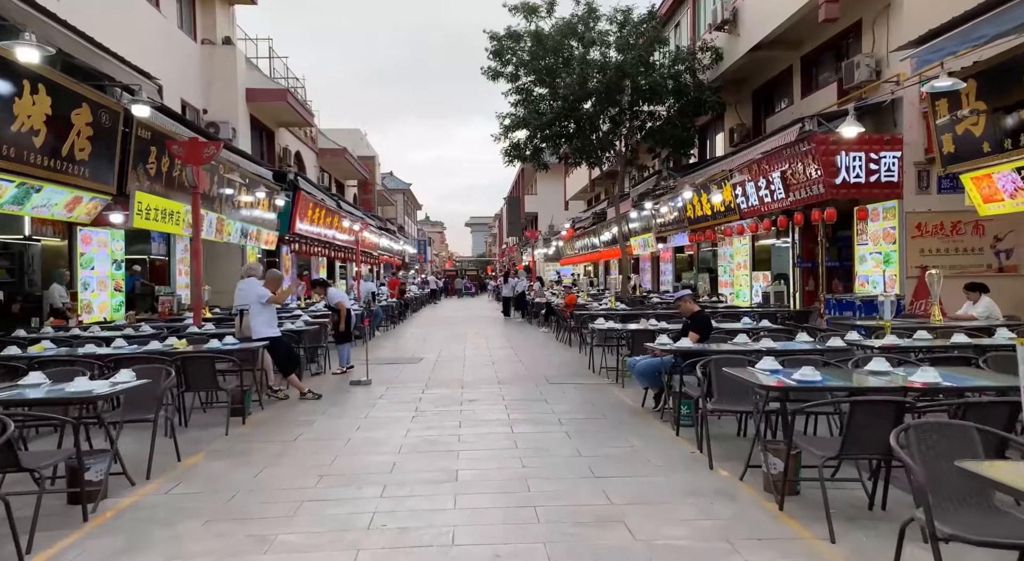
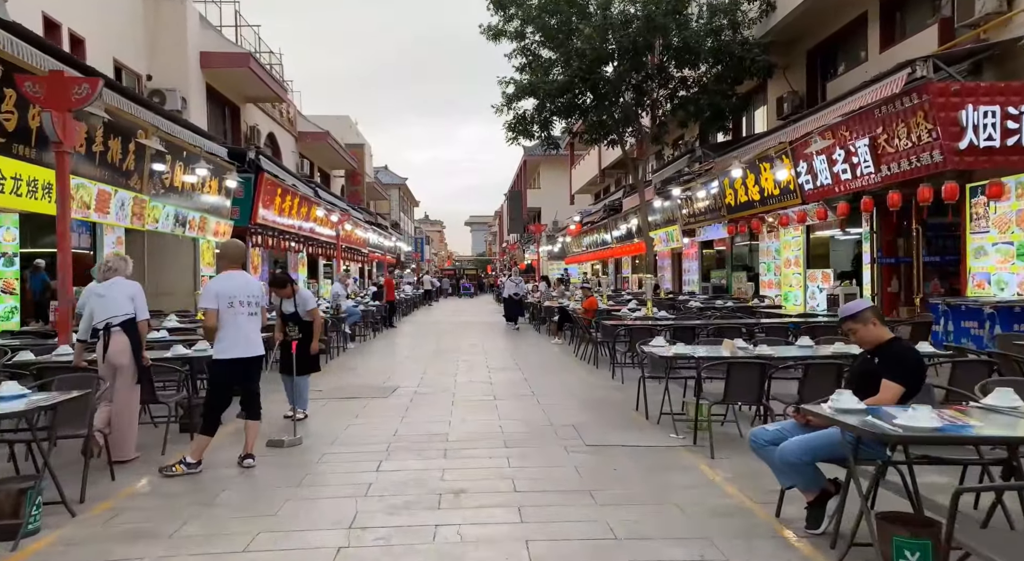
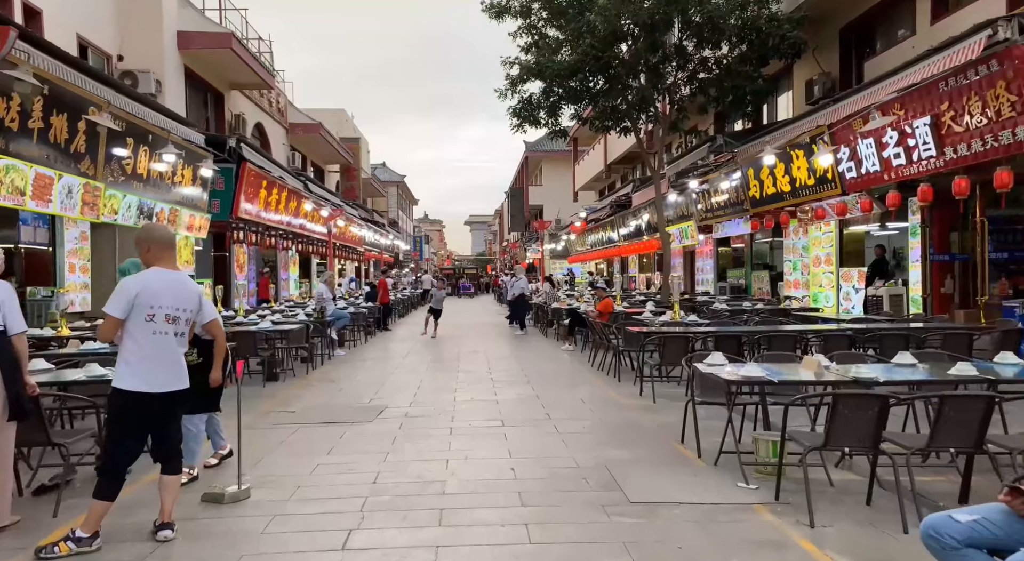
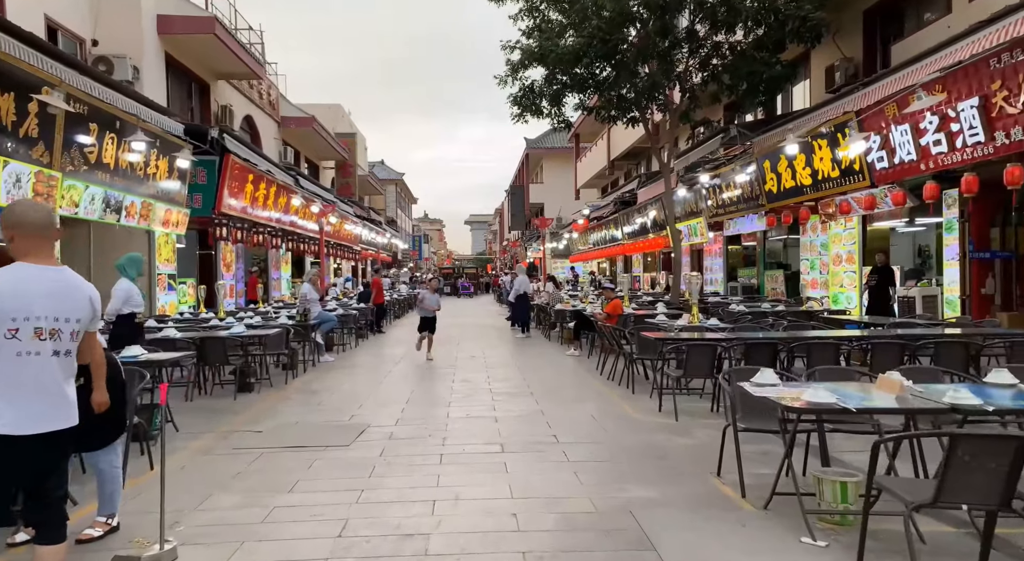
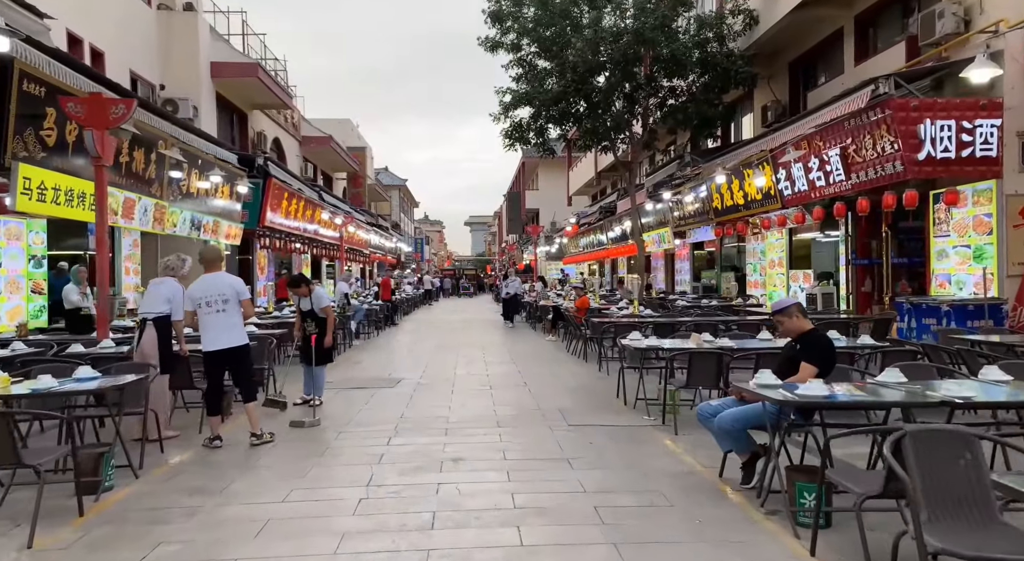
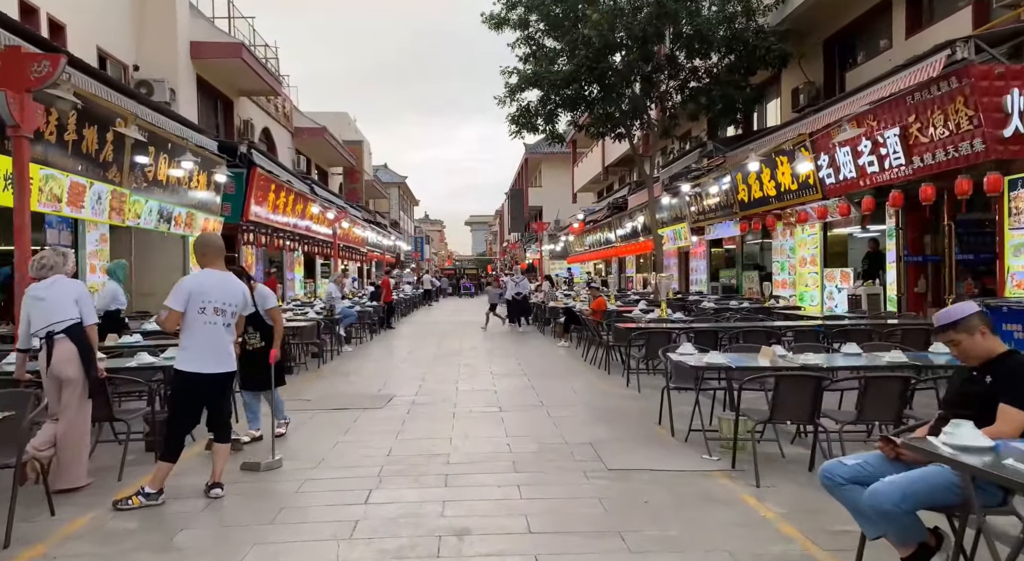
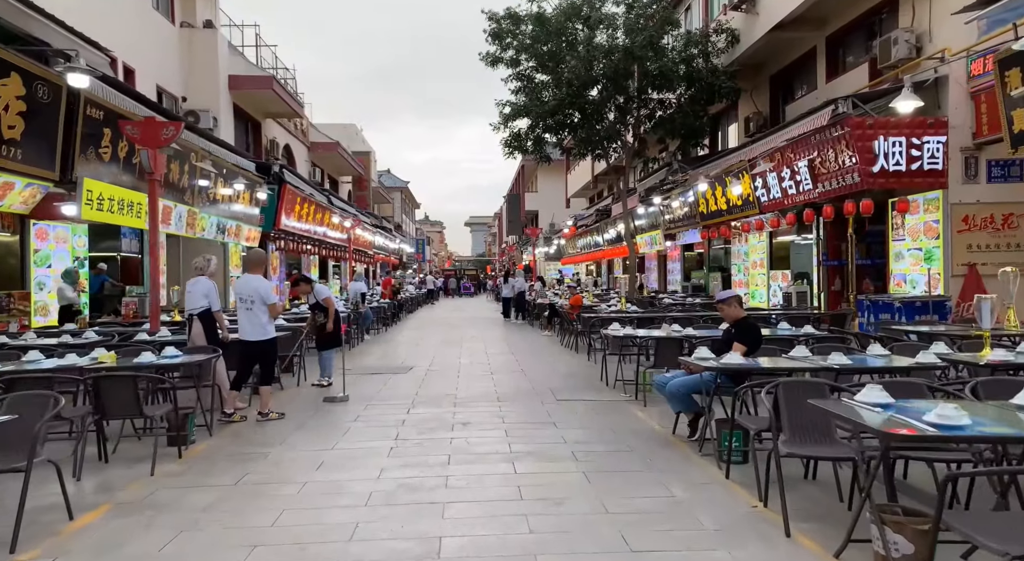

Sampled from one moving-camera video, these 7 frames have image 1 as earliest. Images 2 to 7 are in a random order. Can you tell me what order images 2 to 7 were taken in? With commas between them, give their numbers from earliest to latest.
7, 5, 2, 6, 3, 4
